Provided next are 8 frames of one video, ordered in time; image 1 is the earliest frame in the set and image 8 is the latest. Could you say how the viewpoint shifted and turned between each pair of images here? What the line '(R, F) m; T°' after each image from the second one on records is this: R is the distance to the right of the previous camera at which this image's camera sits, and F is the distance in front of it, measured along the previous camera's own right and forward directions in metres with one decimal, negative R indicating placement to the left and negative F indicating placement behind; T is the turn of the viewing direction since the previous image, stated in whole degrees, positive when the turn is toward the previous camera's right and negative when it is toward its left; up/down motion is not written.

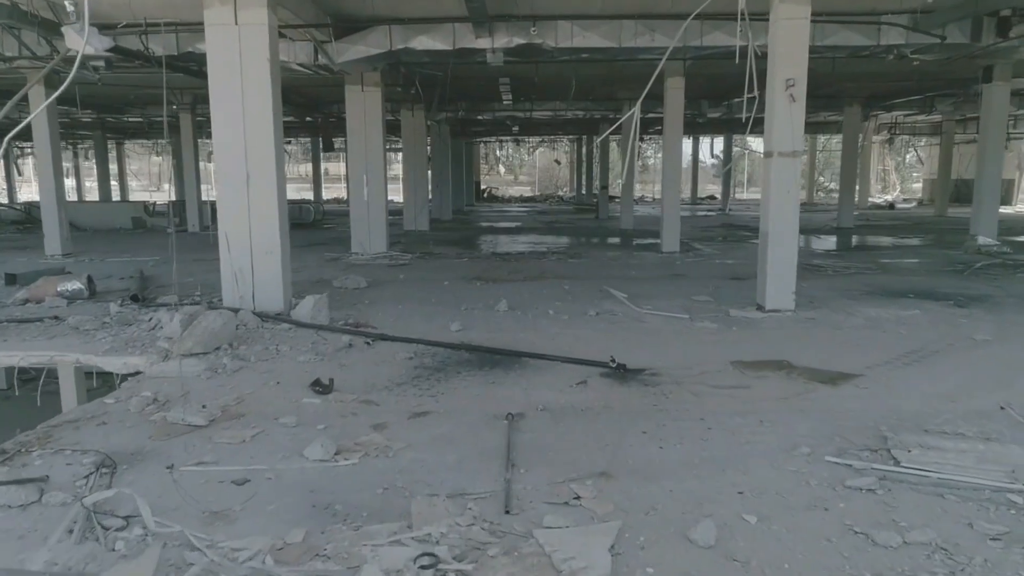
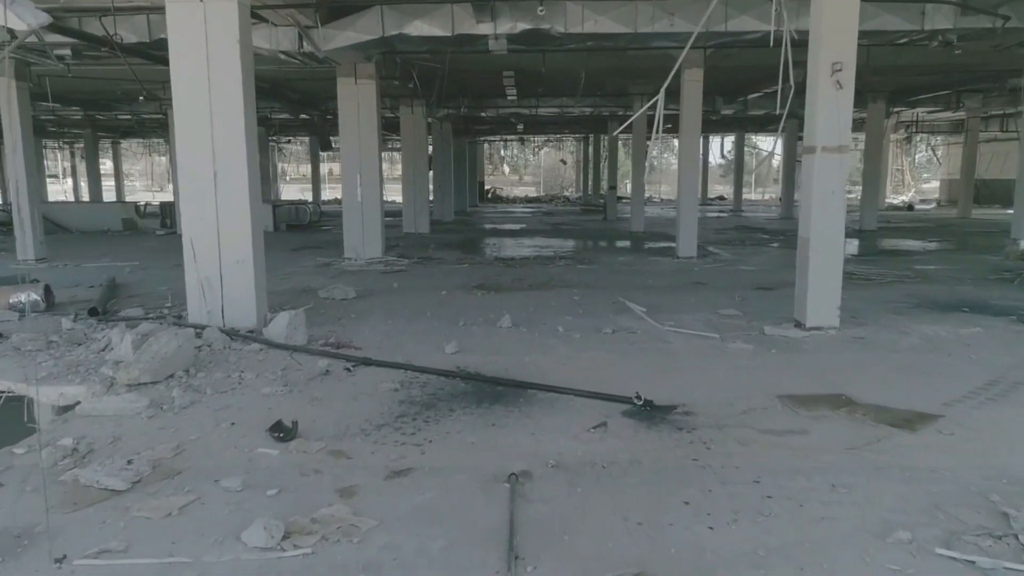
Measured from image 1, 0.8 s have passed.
(0.0, +0.8) m; 0°
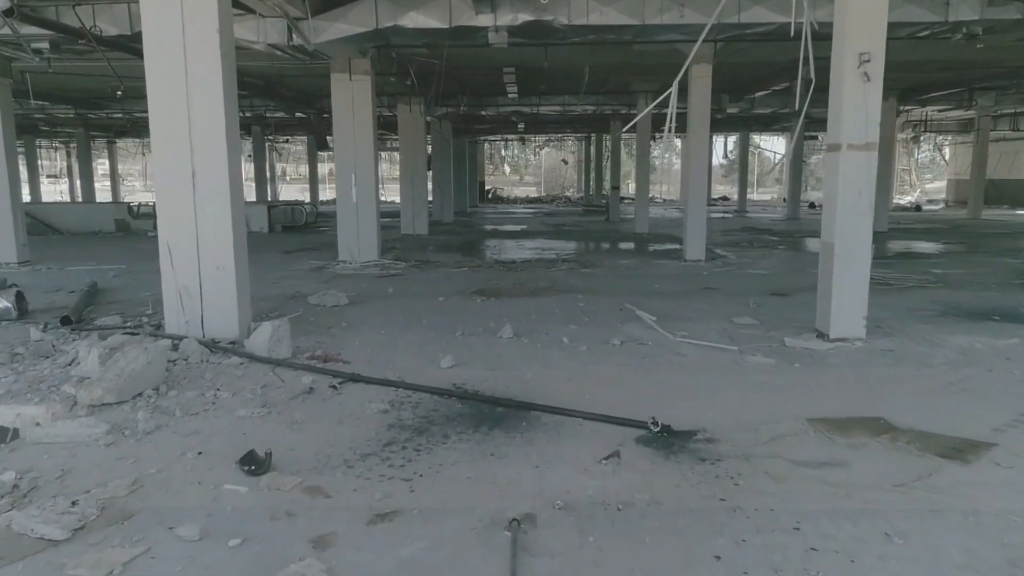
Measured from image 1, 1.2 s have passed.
(0.0, +0.4) m; 0°
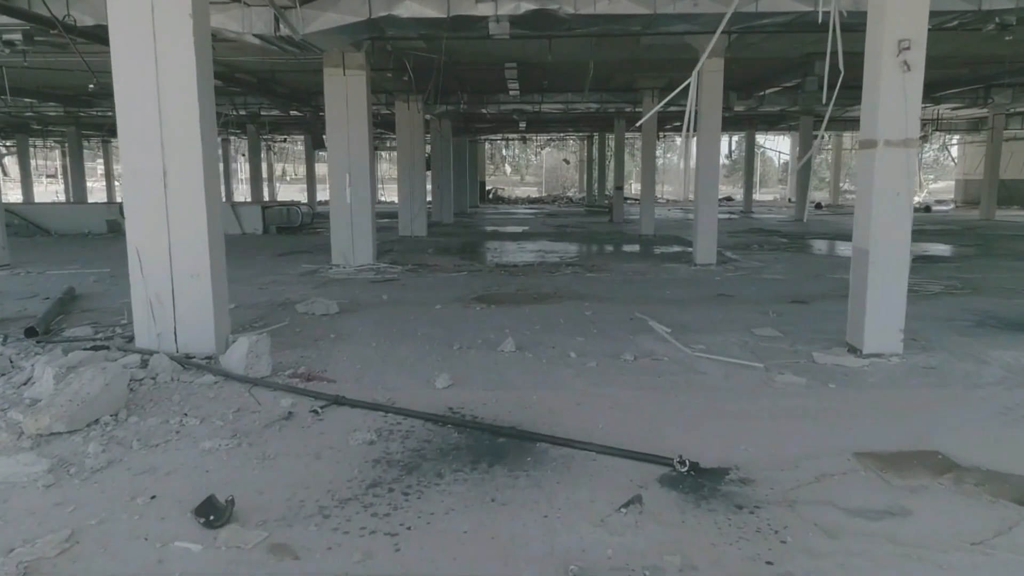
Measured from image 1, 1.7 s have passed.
(0.0, +0.5) m; 0°
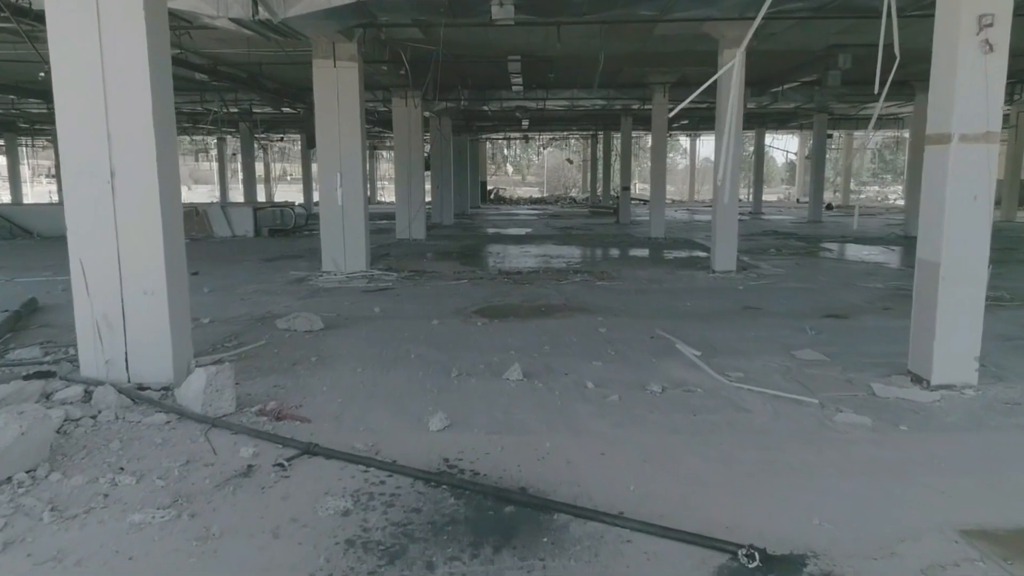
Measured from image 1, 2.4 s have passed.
(0.0, +0.7) m; 0°
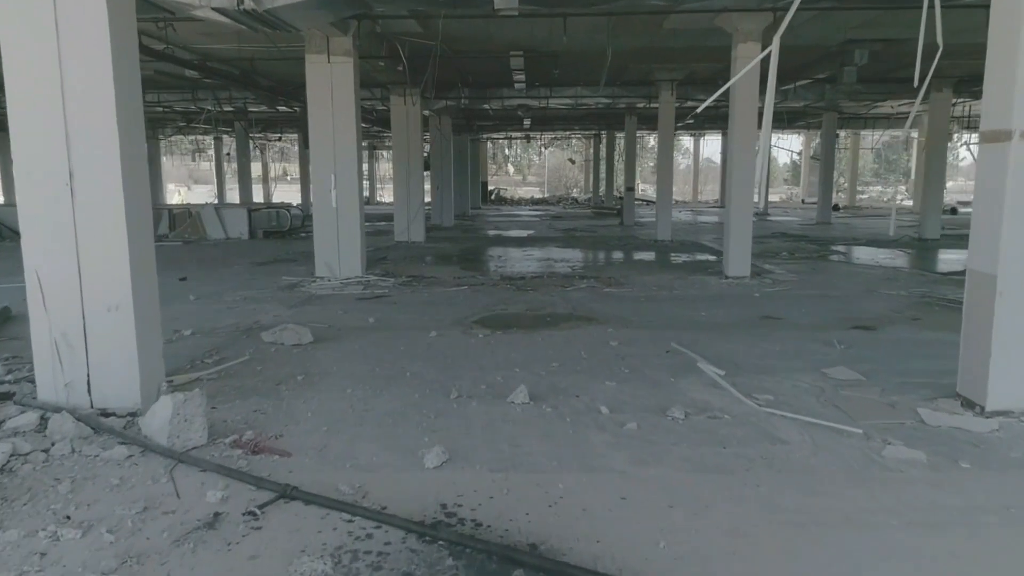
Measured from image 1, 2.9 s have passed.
(0.0, +0.4) m; 0°
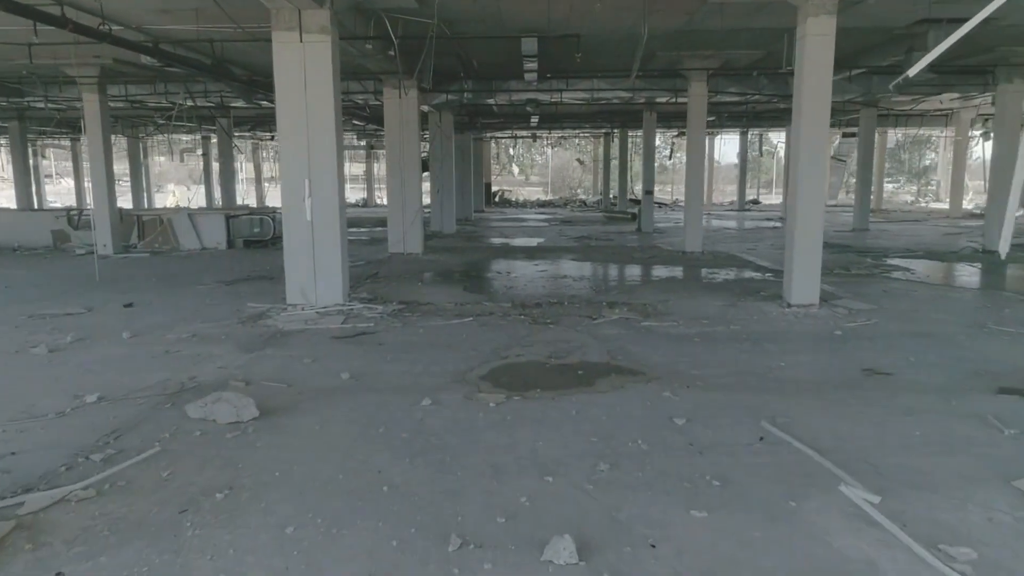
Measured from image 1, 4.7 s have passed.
(-0.1, +1.6) m; 0°
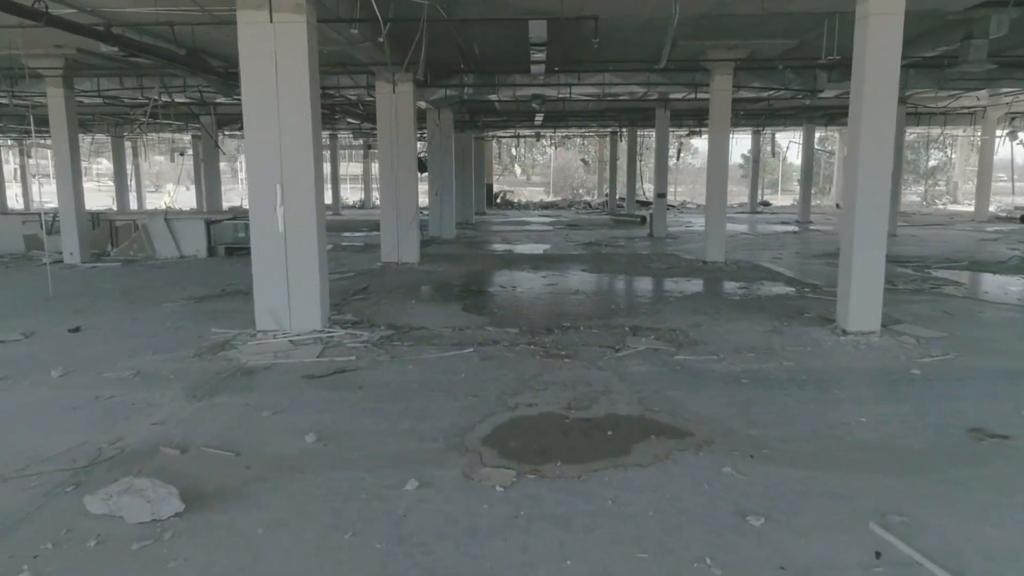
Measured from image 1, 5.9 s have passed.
(-0.1, +1.0) m; 0°
